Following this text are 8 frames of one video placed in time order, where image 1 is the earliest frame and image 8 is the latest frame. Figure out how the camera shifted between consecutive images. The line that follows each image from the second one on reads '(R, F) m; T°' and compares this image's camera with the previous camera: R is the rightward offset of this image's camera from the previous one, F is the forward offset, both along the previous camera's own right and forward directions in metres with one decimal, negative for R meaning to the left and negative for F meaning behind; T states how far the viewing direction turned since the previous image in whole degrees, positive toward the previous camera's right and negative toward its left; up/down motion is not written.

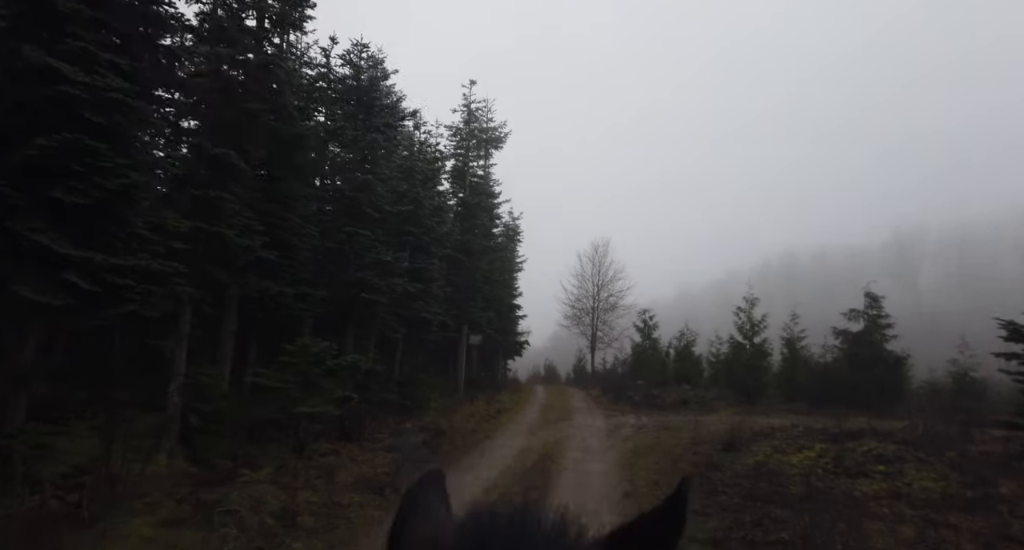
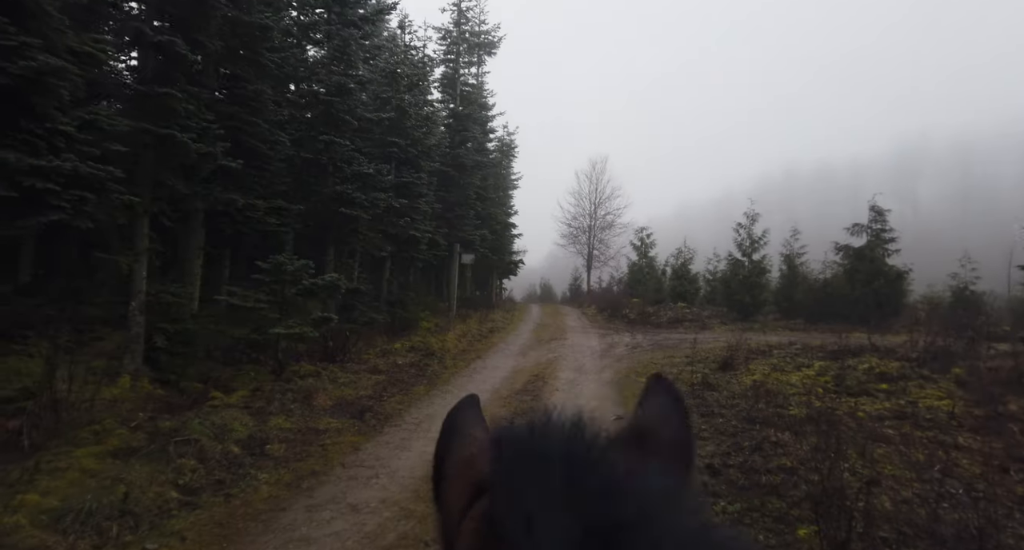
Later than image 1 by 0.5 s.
(+0.1, +0.9) m; 0°
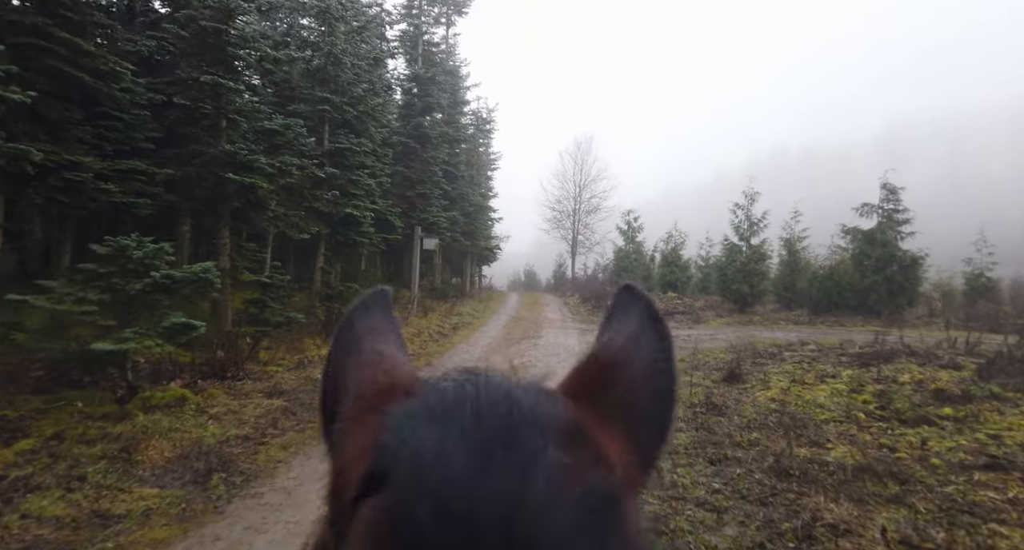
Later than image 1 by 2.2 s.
(+0.7, +2.8) m; +1°
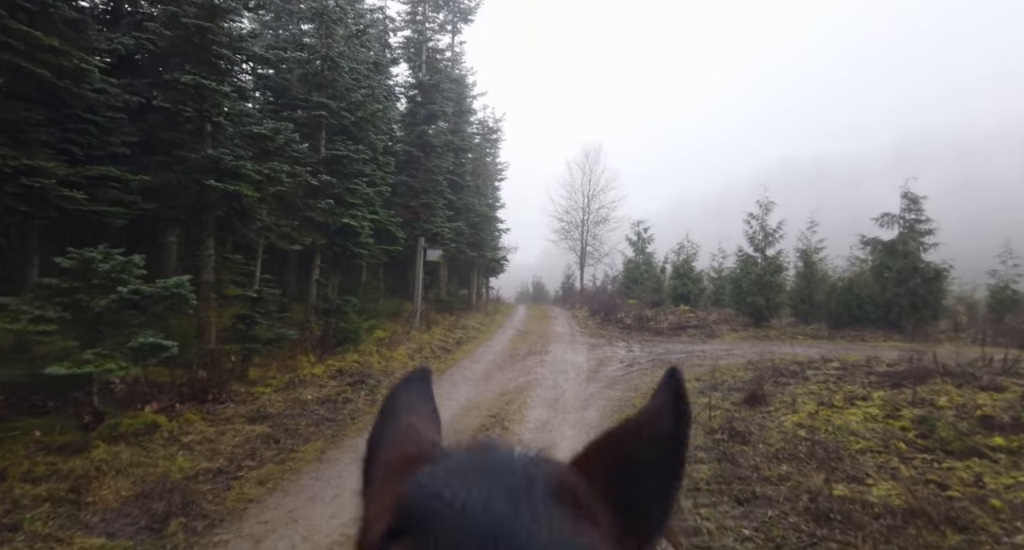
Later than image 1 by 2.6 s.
(+0.1, +0.6) m; -1°
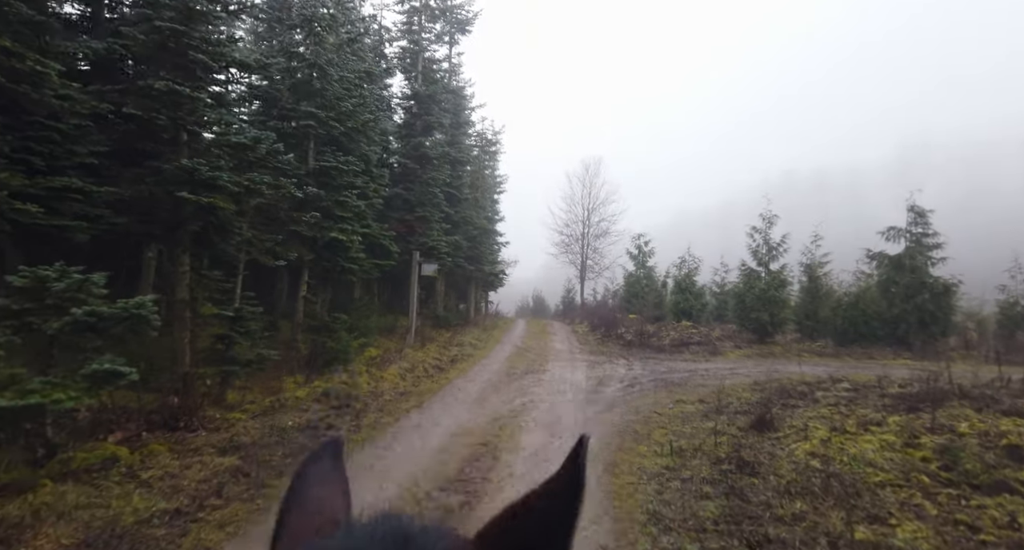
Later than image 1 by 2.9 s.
(+0.1, +0.5) m; 0°
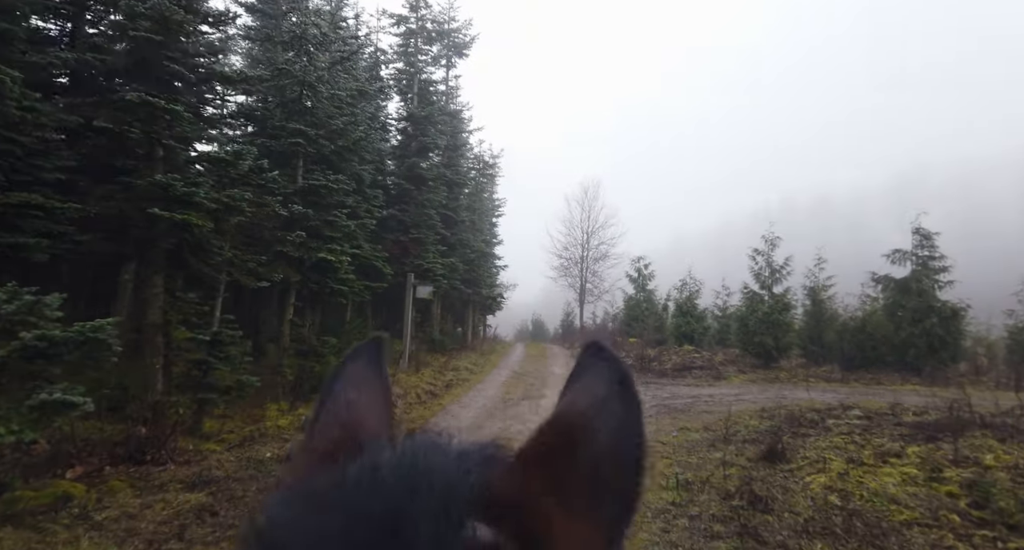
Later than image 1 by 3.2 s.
(+0.1, +0.4) m; 0°
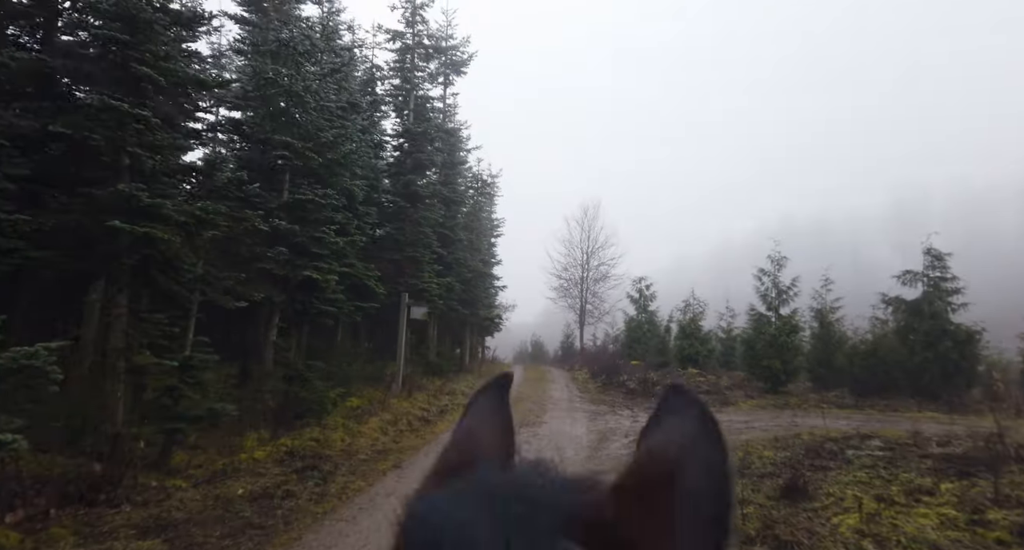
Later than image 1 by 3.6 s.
(0.0, +0.6) m; 0°
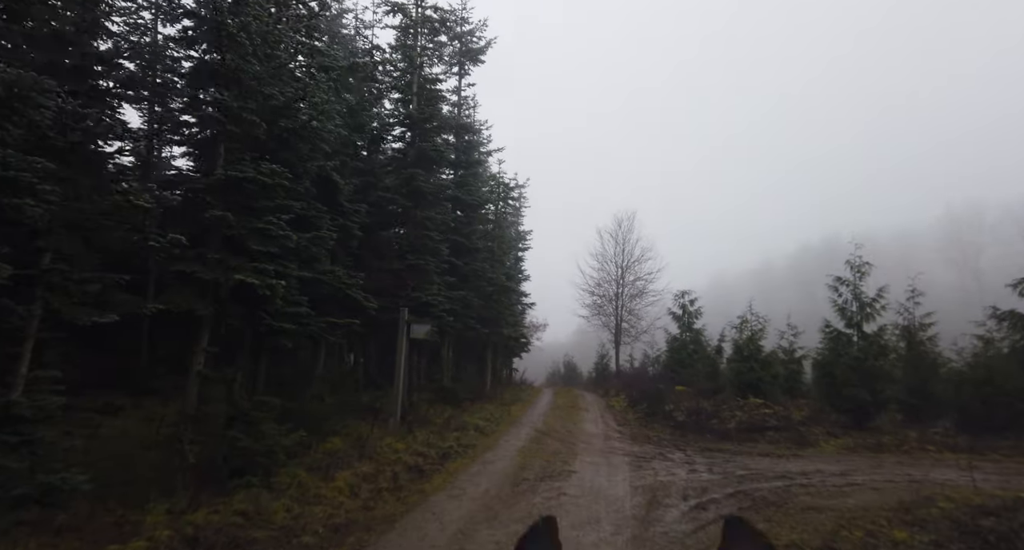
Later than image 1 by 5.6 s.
(+0.3, +3.0) m; -4°
